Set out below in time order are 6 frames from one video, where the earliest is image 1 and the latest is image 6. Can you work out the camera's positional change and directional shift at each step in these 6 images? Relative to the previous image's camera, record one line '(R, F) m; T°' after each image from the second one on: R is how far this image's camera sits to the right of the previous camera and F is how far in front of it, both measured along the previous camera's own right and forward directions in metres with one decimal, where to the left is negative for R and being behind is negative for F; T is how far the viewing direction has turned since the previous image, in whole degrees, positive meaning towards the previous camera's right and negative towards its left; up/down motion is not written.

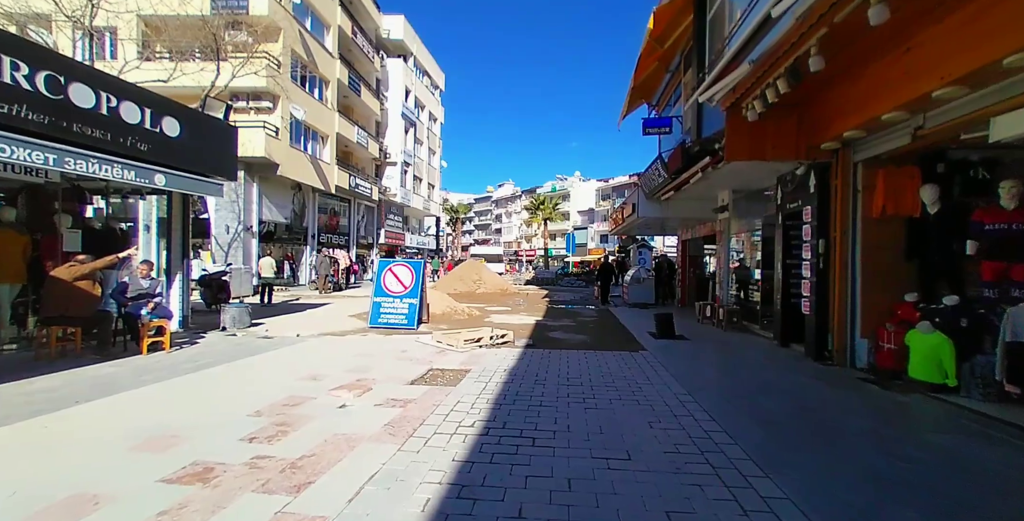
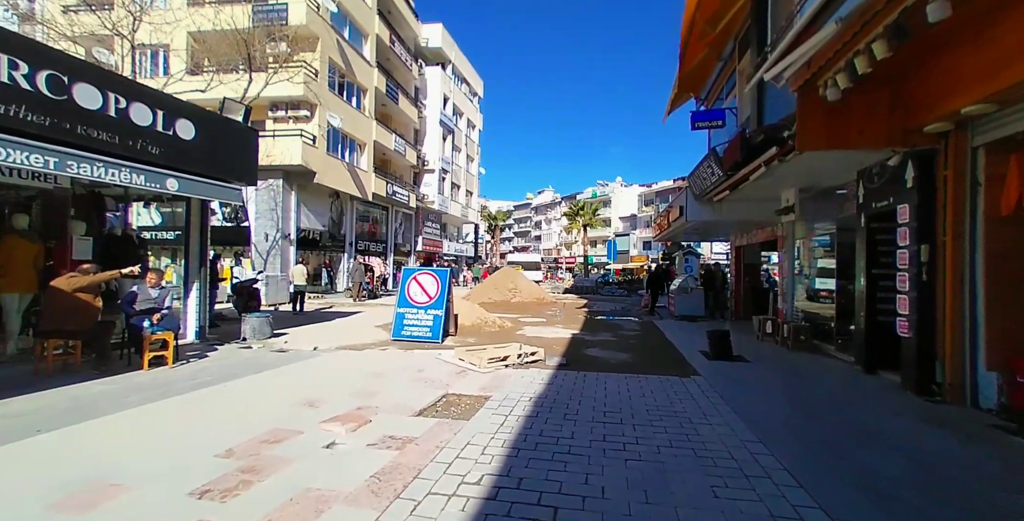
(+0.2, +0.9) m; -5°
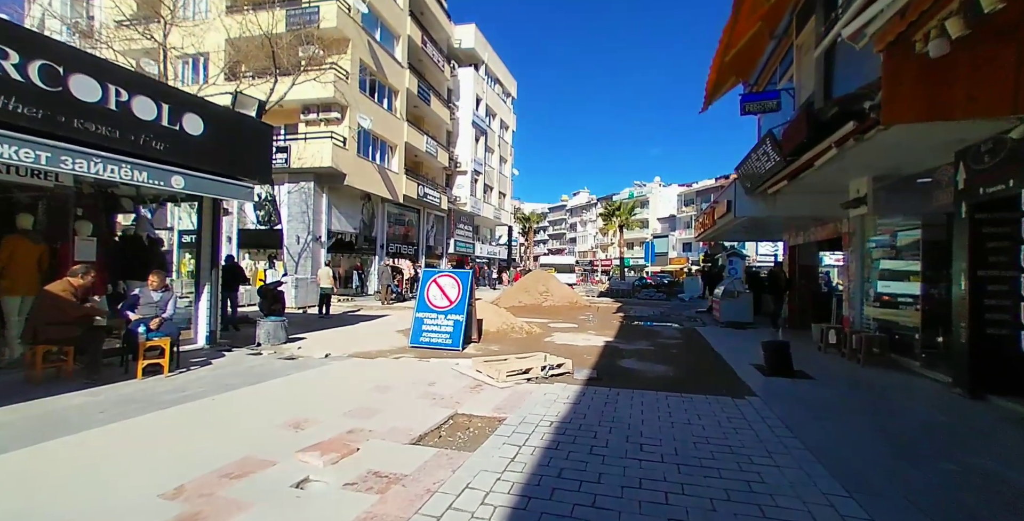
(+0.2, +0.8) m; -5°
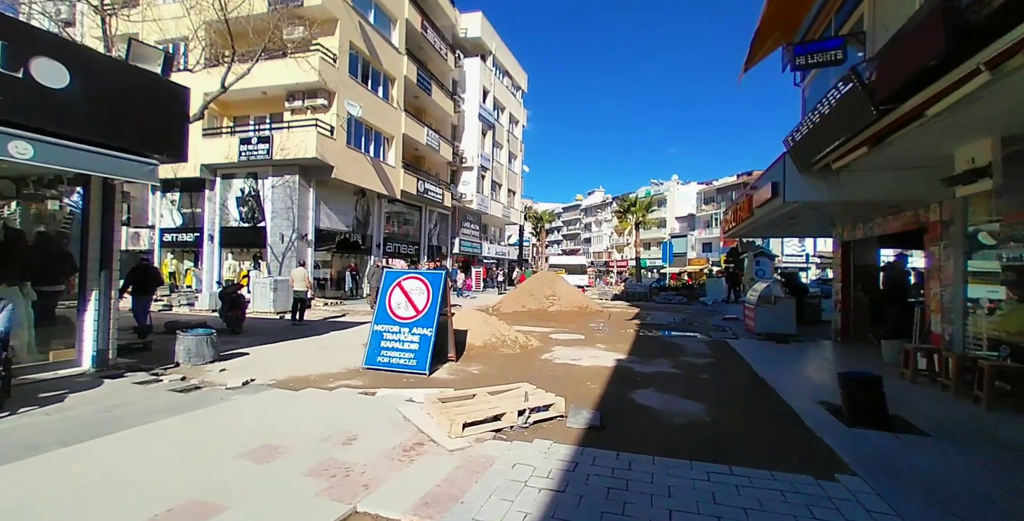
(+0.5, +2.1) m; -2°
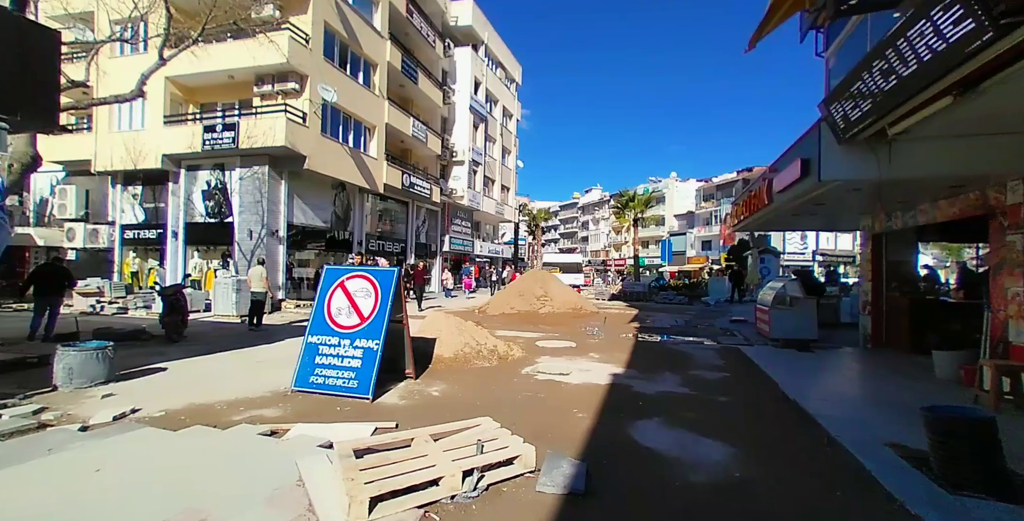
(+0.4, +1.5) m; 0°
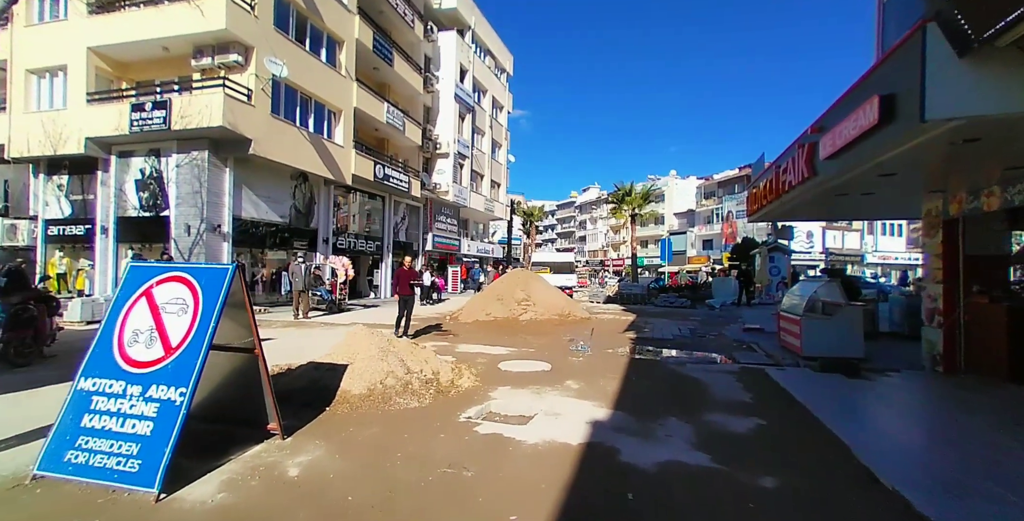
(+0.8, +2.4) m; 0°
